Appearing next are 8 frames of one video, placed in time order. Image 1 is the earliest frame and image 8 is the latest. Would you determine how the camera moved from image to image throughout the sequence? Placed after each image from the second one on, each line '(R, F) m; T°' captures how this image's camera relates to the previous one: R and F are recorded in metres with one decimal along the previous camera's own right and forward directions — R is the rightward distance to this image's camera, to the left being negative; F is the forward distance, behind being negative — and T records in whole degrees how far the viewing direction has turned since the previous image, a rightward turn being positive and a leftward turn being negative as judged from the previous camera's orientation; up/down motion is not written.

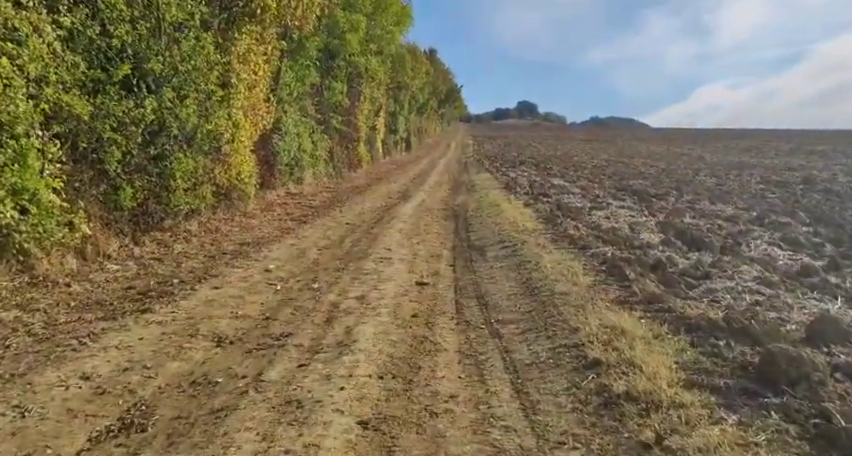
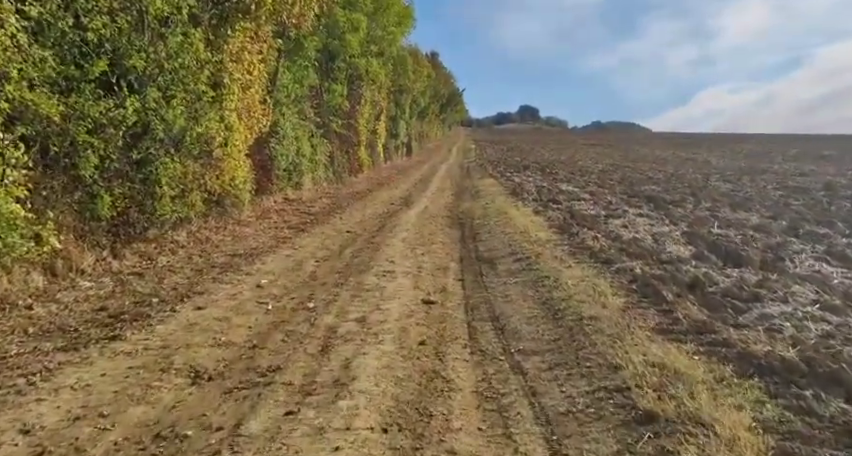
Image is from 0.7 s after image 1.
(-0.1, +1.0) m; 0°
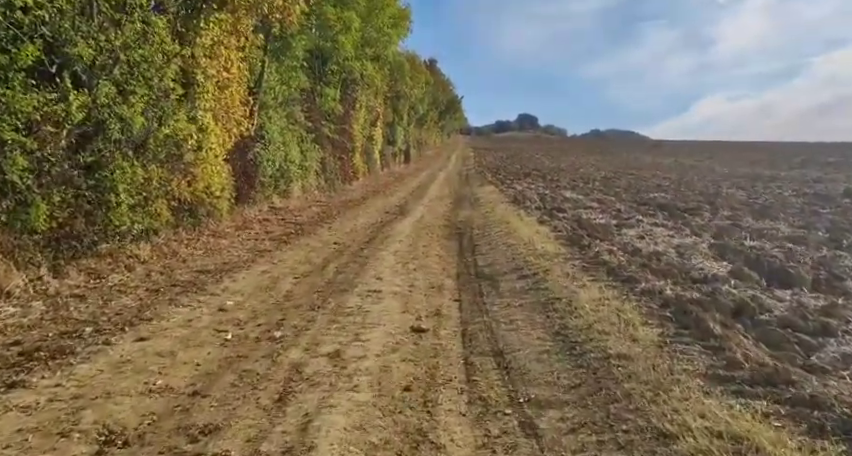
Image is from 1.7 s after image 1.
(+0.1, +1.5) m; 0°
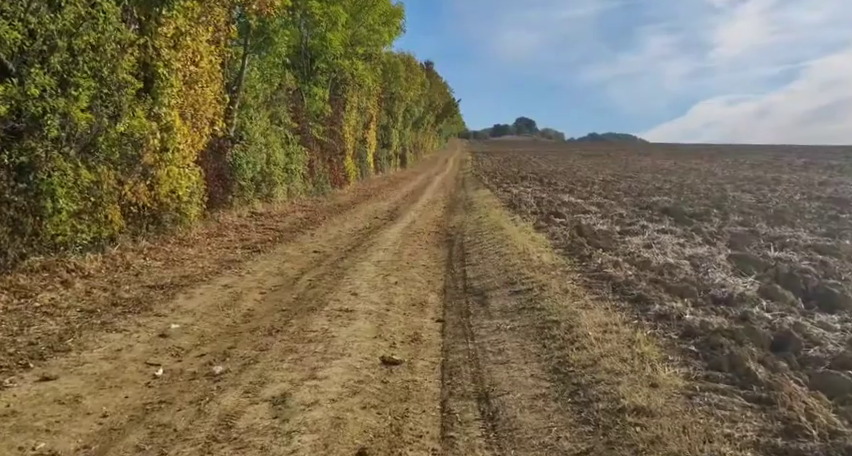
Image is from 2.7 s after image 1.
(+0.3, +1.3) m; 0°
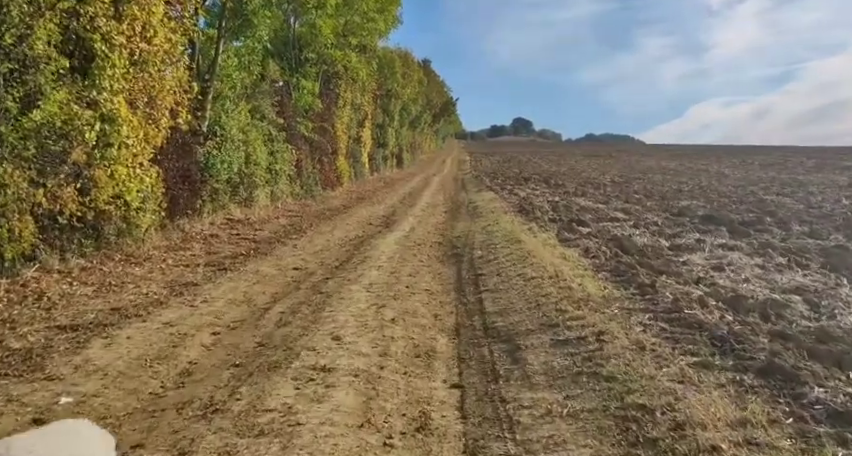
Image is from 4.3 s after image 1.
(-0.1, +2.7) m; 0°
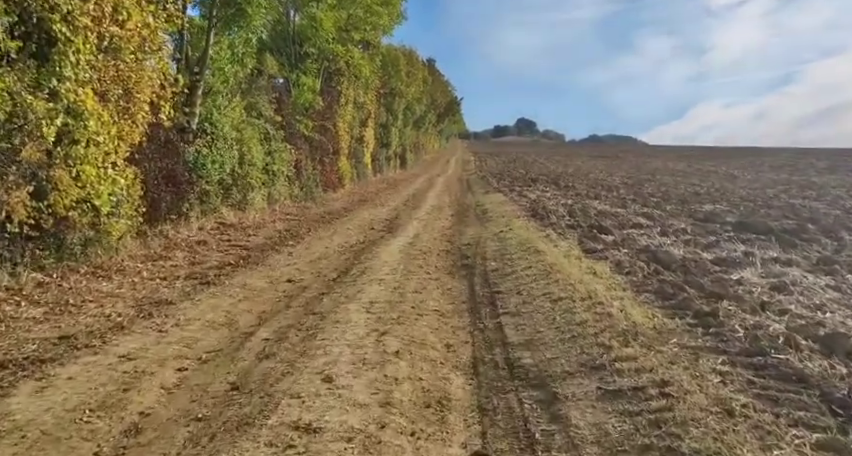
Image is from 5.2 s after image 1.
(-0.1, +1.4) m; 0°
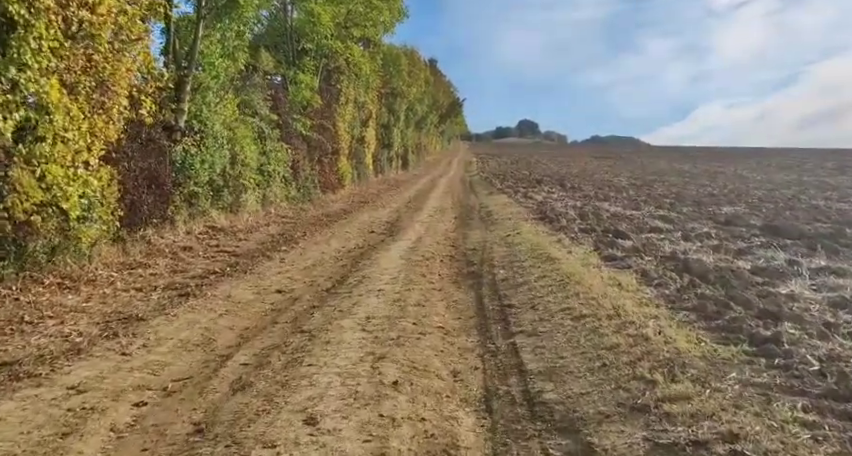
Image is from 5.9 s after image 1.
(0.0, +1.1) m; 0°
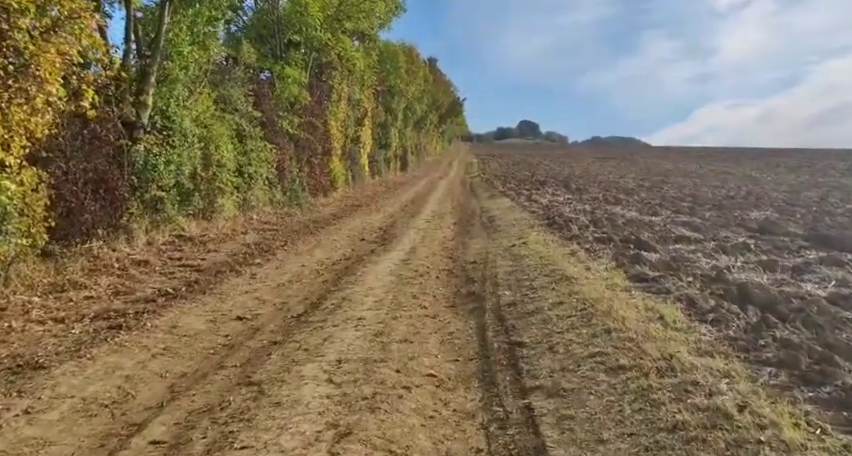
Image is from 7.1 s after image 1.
(+0.1, +1.9) m; 0°
